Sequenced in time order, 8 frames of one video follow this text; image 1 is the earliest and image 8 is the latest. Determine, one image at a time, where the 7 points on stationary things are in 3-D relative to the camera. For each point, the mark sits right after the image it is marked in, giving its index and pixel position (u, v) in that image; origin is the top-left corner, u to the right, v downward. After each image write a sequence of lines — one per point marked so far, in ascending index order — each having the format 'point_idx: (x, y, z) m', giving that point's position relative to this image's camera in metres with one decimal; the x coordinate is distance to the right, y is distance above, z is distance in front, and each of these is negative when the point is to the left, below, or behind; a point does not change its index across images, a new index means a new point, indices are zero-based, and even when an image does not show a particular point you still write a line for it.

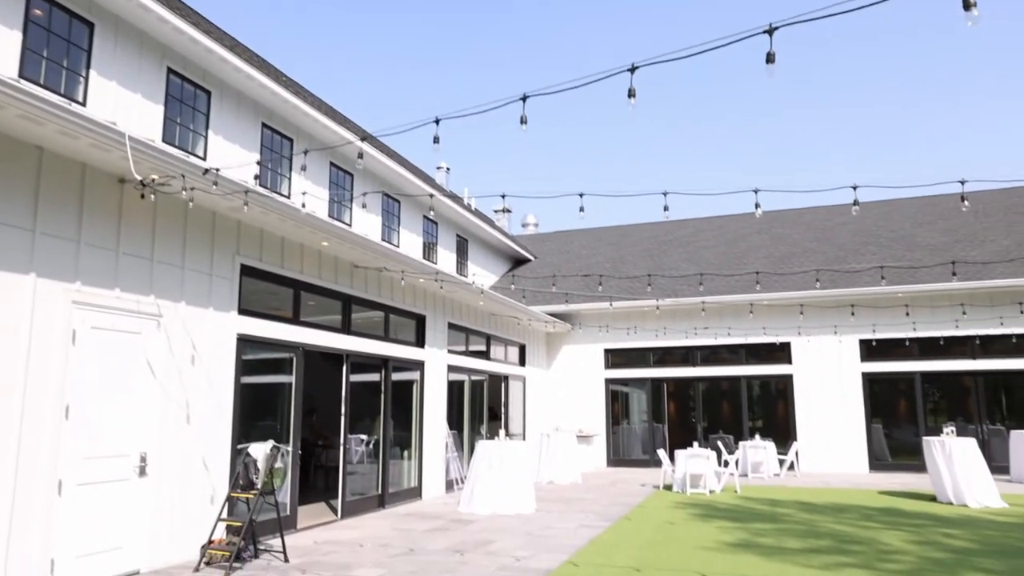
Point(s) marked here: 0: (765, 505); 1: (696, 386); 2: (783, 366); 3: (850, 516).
0: (+3.7, -3.2, +10.7) m
1: (+4.2, -2.2, +16.3) m
2: (+5.9, -1.7, +15.7) m
3: (+4.6, -3.1, +9.8) m
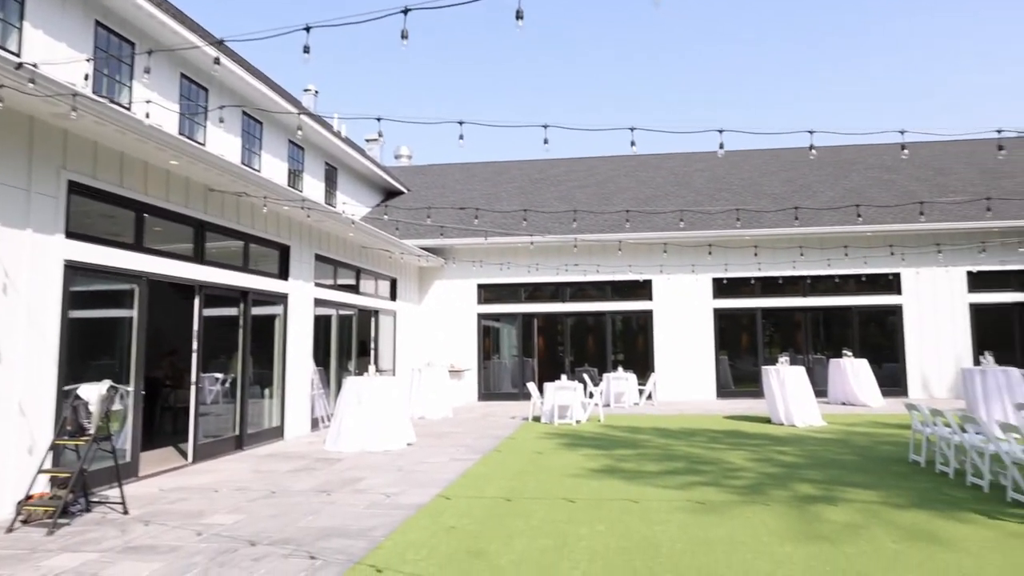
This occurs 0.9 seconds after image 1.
0: (+1.8, -2.3, +11.1) m
1: (+1.2, -0.8, +16.6) m
2: (+3.0, -0.3, +16.3) m
3: (+2.7, -2.2, +10.4) m
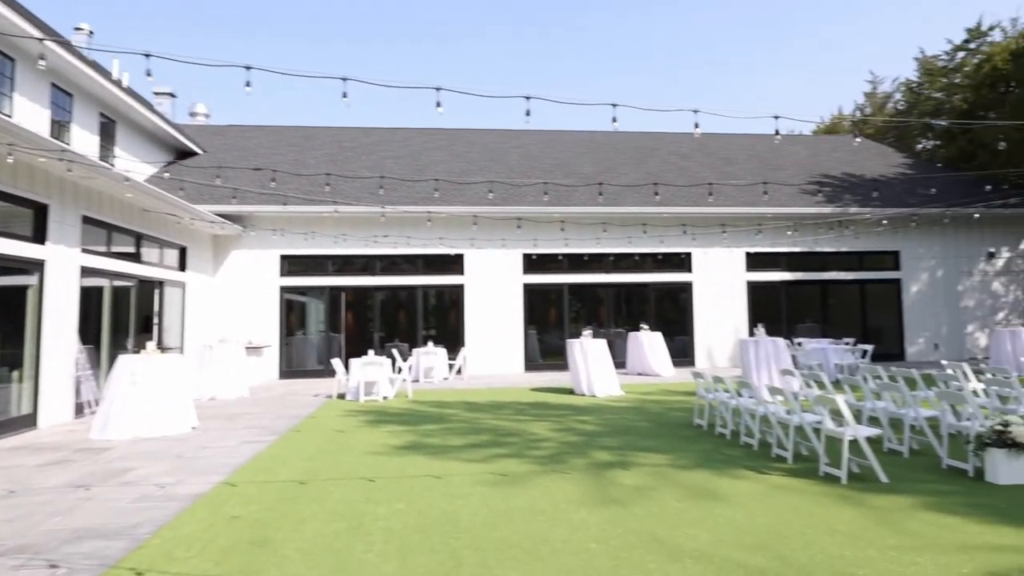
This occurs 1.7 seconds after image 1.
0: (-1.2, -1.8, +11.0) m
1: (-3.1, -0.2, +16.1) m
2: (-1.3, +0.3, +16.2) m
3: (-0.1, -1.8, +10.5) m
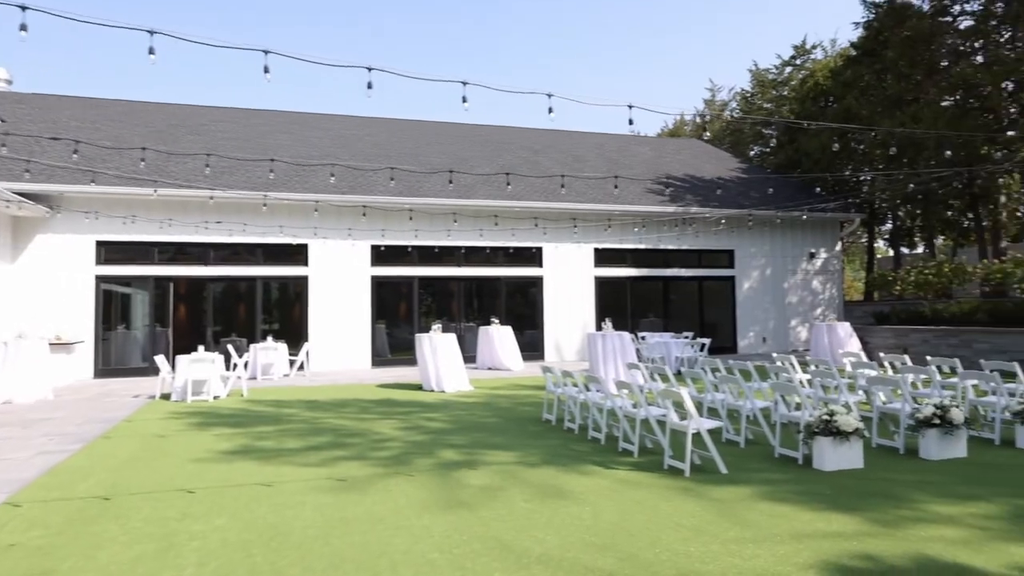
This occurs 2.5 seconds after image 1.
0: (-3.4, -1.7, +10.1) m
1: (-6.3, 0.0, +14.8) m
2: (-4.5, +0.4, +15.2) m
3: (-2.2, -1.7, +9.9) m
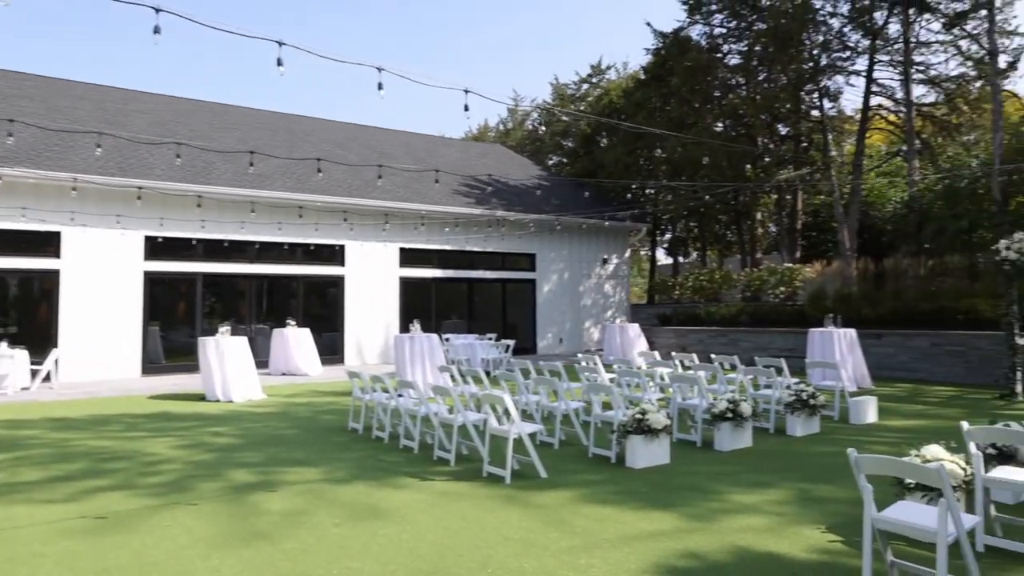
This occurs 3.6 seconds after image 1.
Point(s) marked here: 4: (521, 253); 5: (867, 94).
0: (-5.9, -1.6, +8.3) m
1: (-9.9, +0.1, +12.0) m
2: (-8.3, +0.5, +12.9) m
3: (-4.7, -1.6, +8.4) m
4: (+0.2, +0.9, +18.4) m
5: (+7.8, +4.3, +15.6) m
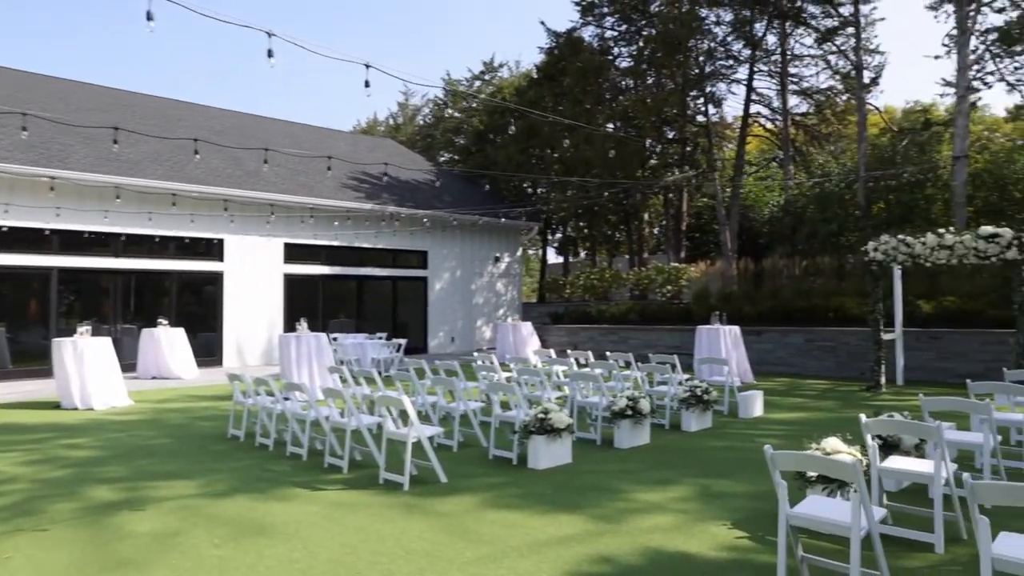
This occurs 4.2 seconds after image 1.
0: (-7.0, -1.6, +7.0) m
1: (-11.5, +0.2, +10.0) m
2: (-10.1, +0.6, +11.2) m
3: (-5.8, -1.6, +7.3) m
4: (-2.5, +1.0, +17.9) m
5: (+5.4, +4.3, +16.4) m
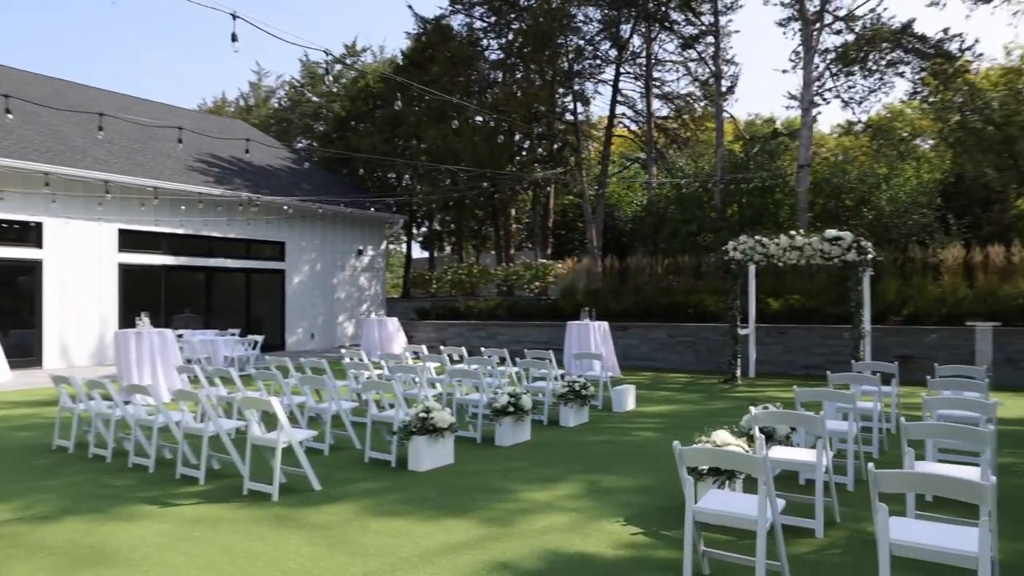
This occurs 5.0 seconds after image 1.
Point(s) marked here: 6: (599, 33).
0: (-8.0, -1.4, +5.3) m
1: (-13.0, +0.4, +7.3) m
2: (-11.9, +0.8, +8.7) m
3: (-6.9, -1.4, +5.8) m
4: (-5.7, +1.1, +16.8) m
5: (+2.4, +4.3, +16.8) m
6: (+2.0, +5.8, +16.5) m
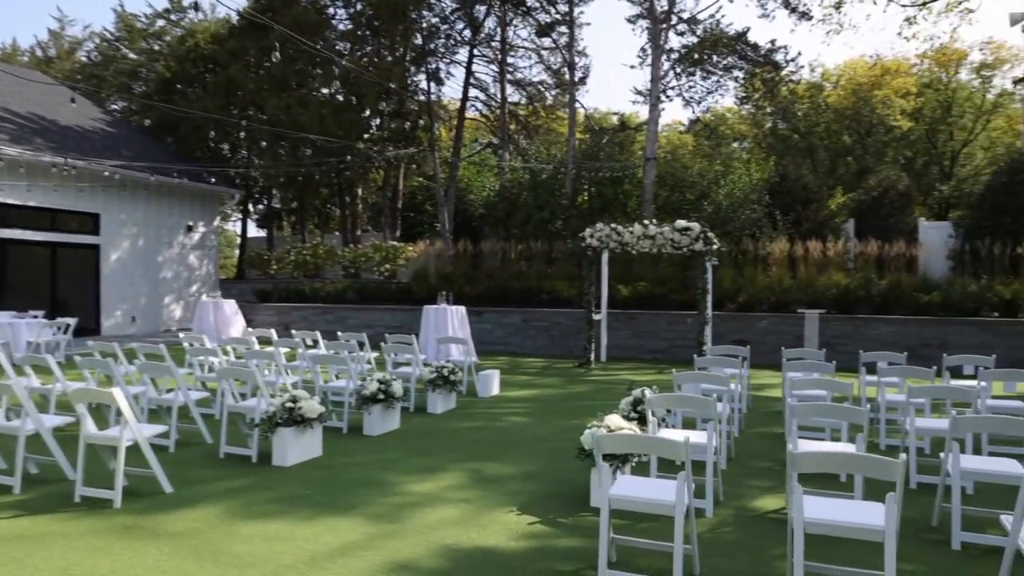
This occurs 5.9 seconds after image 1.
0: (-8.6, -1.2, +3.1) m
1: (-13.9, +0.8, +3.9) m
2: (-13.1, +1.2, +5.5) m
3: (-7.6, -1.2, +3.9) m
4: (-9.0, +1.6, +14.8) m
5: (-1.1, +4.7, +16.6) m
6: (-1.3, +6.2, +16.2) m
